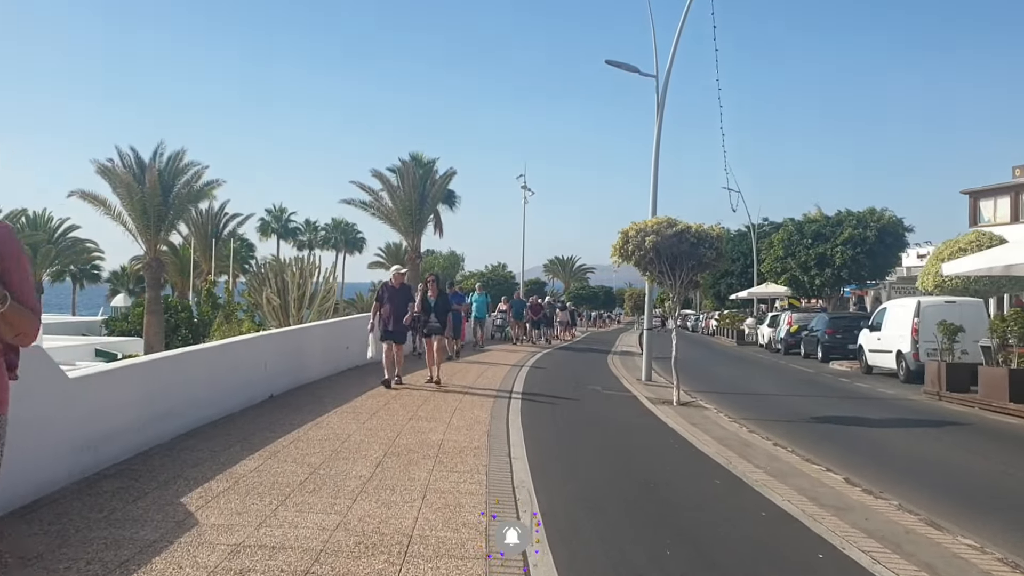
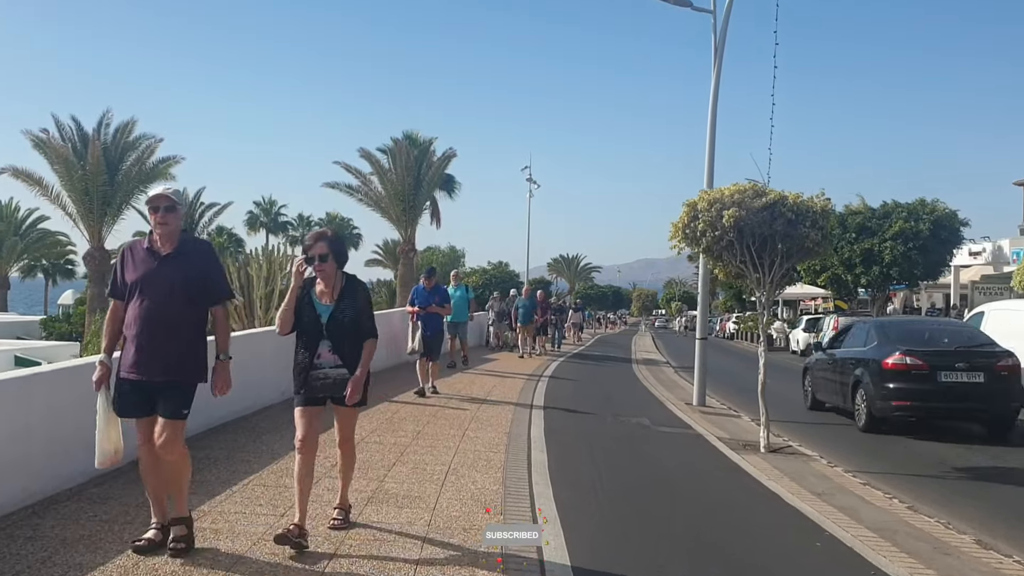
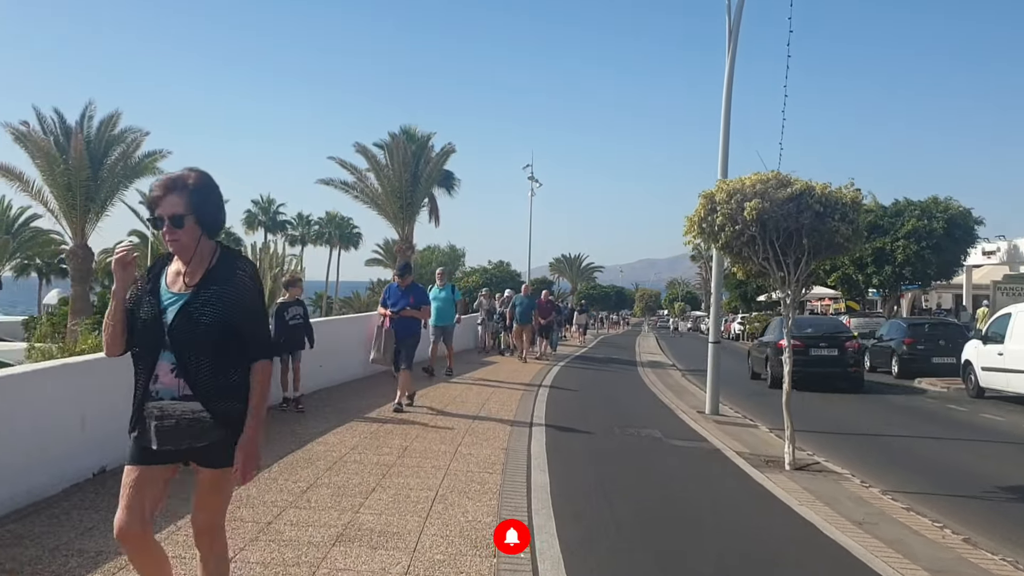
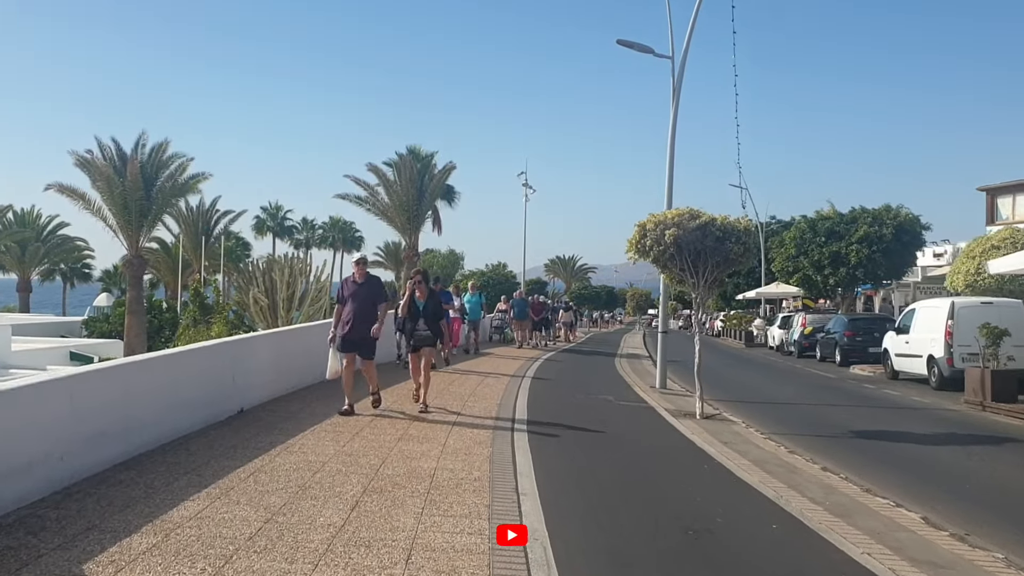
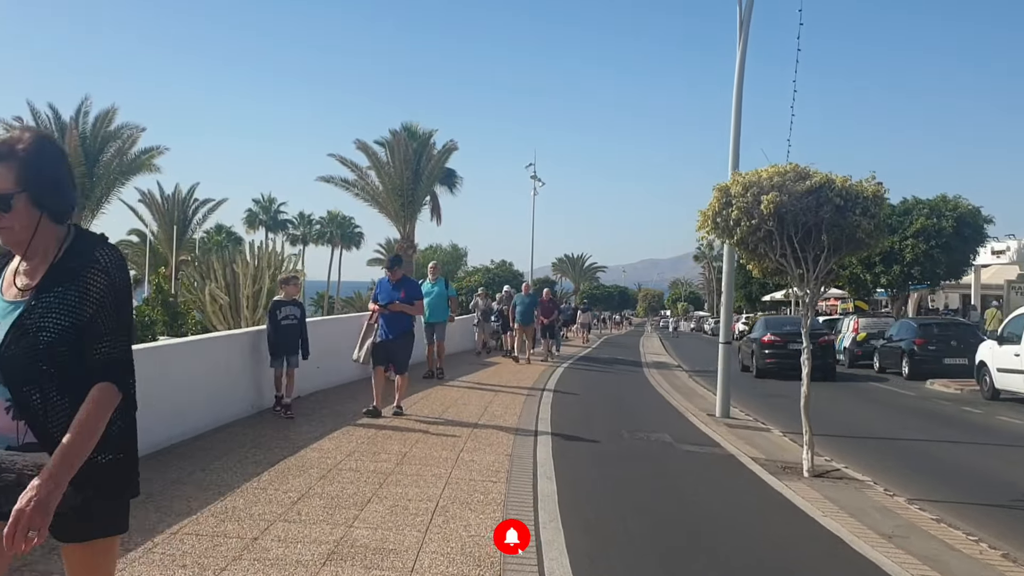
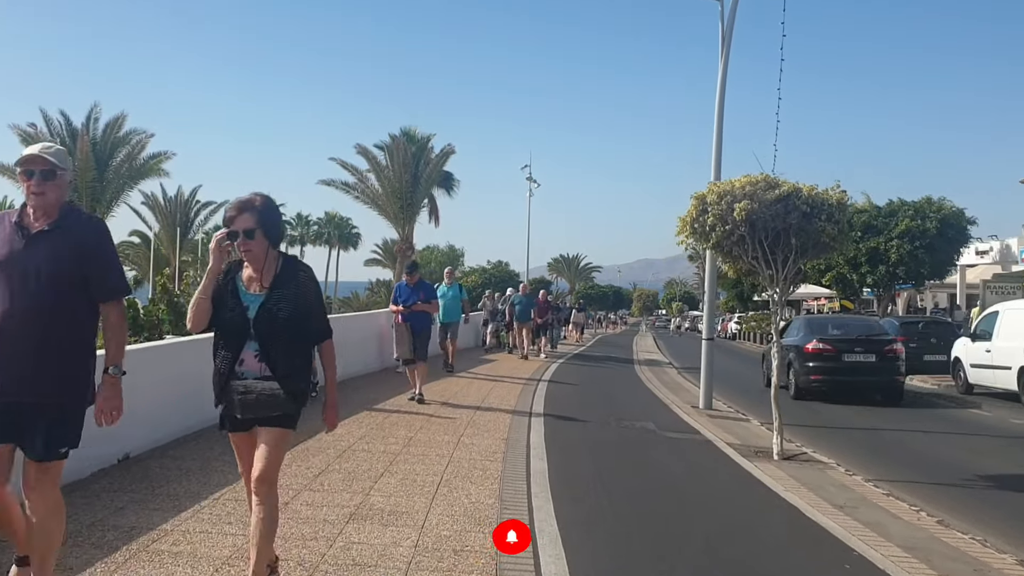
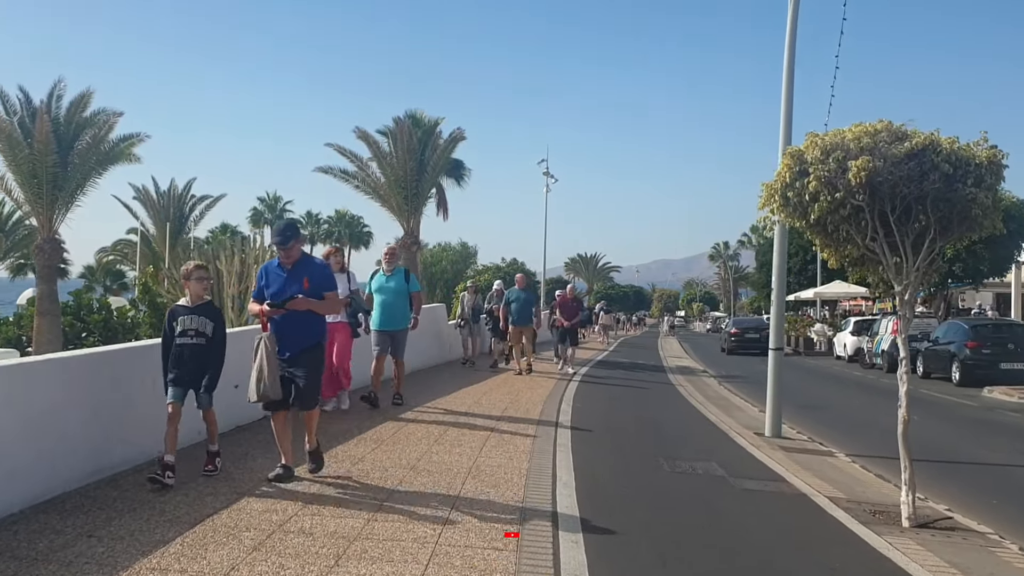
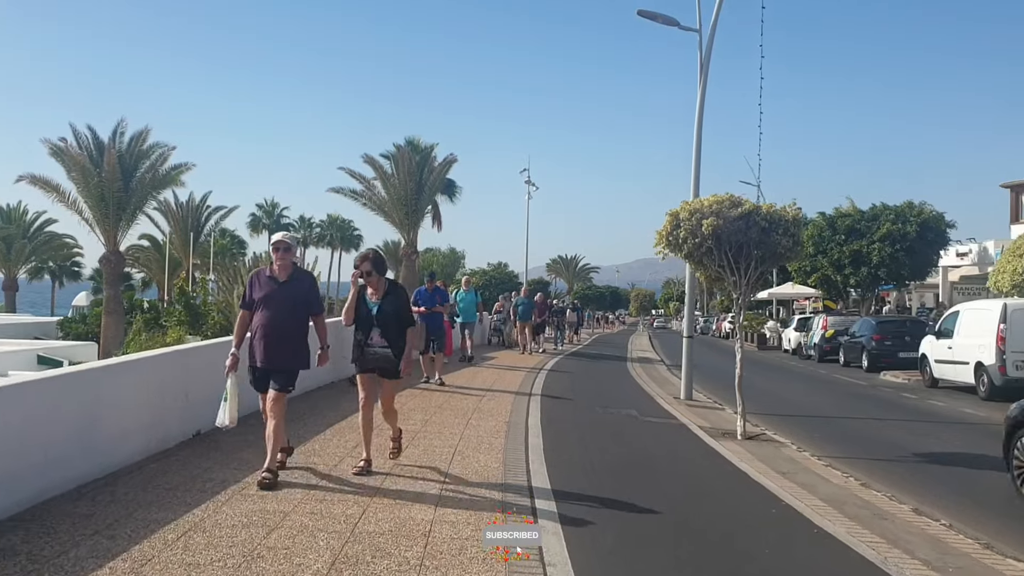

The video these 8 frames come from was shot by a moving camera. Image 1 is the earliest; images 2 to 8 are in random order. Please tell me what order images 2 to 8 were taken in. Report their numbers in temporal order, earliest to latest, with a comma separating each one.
4, 8, 2, 6, 3, 5, 7
